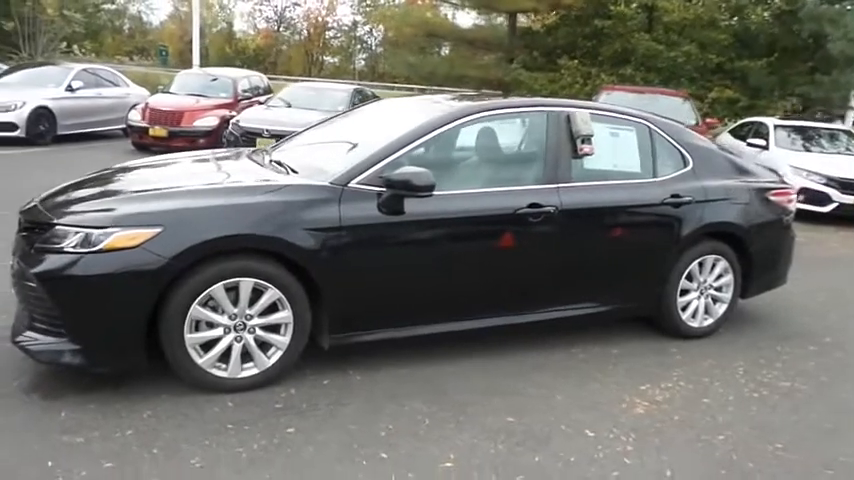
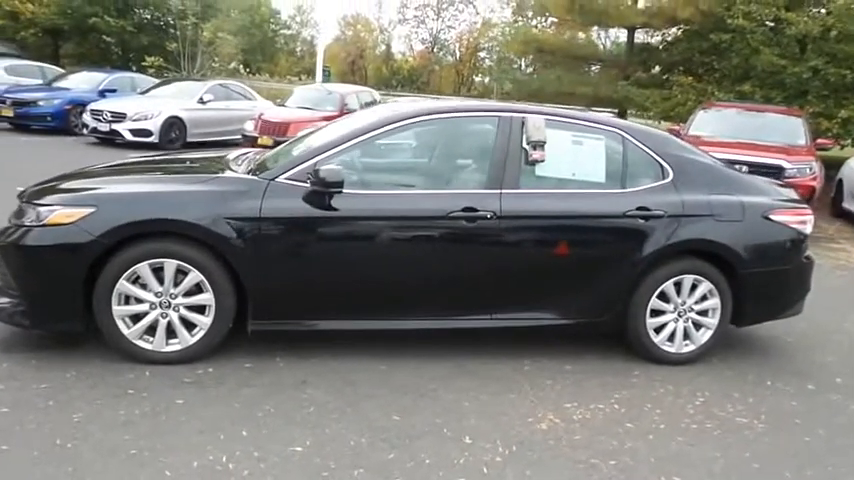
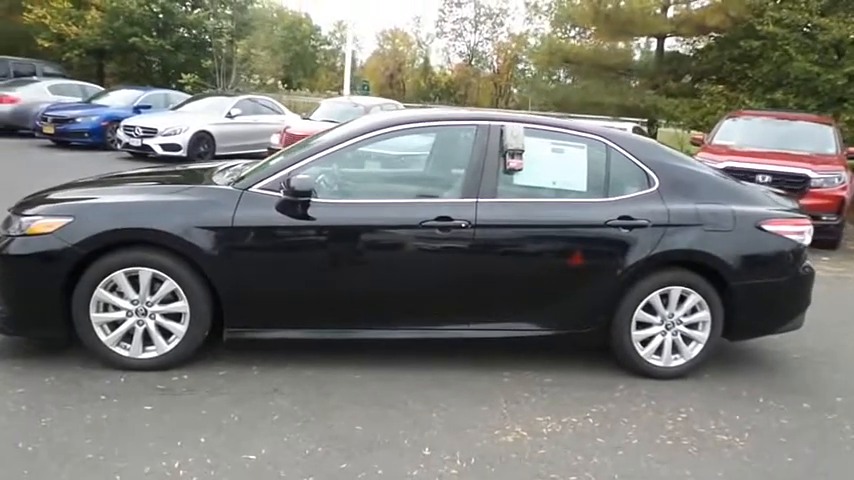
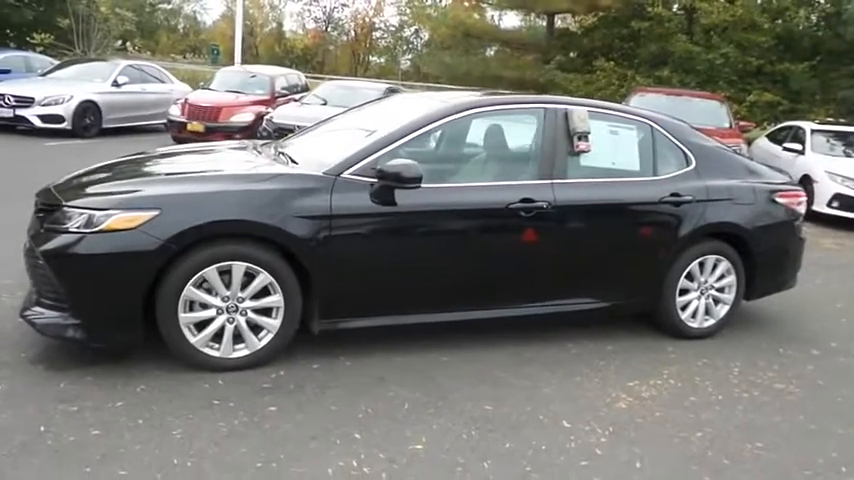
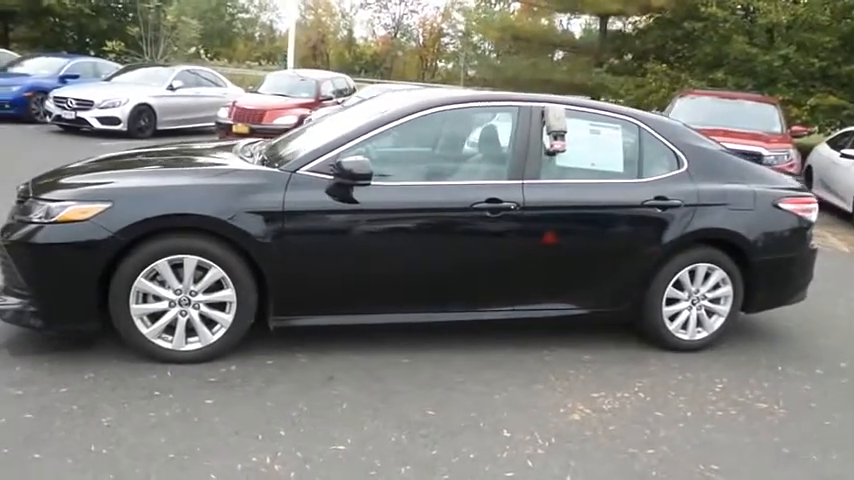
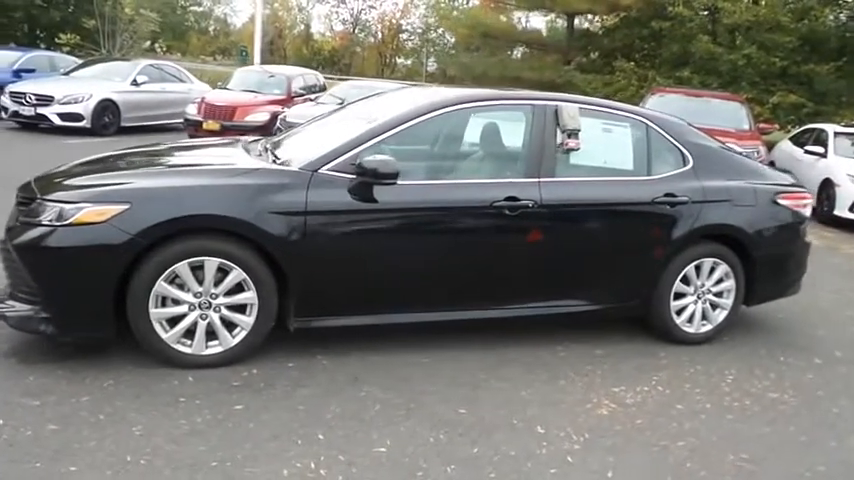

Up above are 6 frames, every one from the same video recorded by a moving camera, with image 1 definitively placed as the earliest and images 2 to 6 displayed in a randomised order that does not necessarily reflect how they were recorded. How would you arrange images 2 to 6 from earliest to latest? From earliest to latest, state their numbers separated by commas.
4, 6, 5, 2, 3
